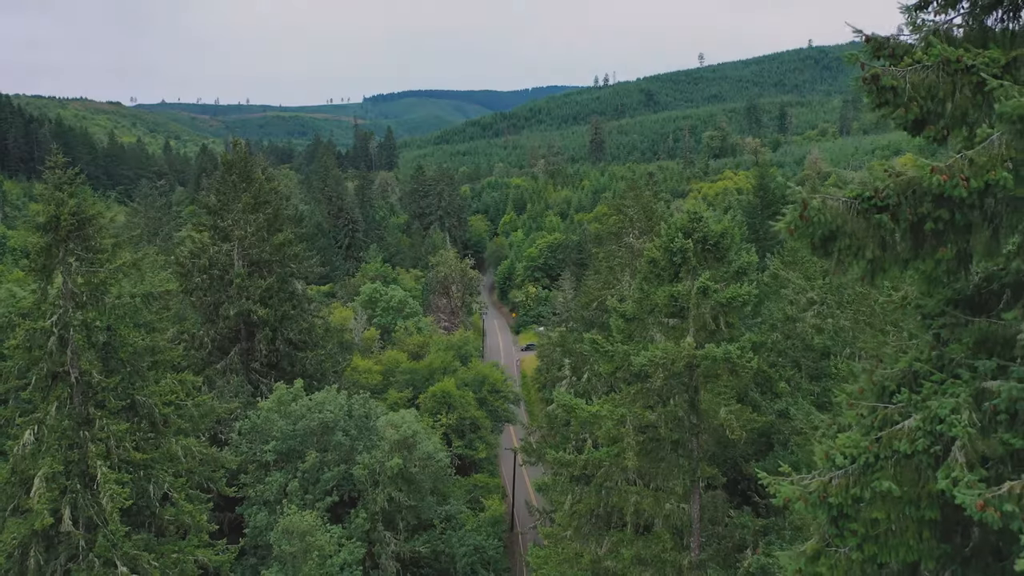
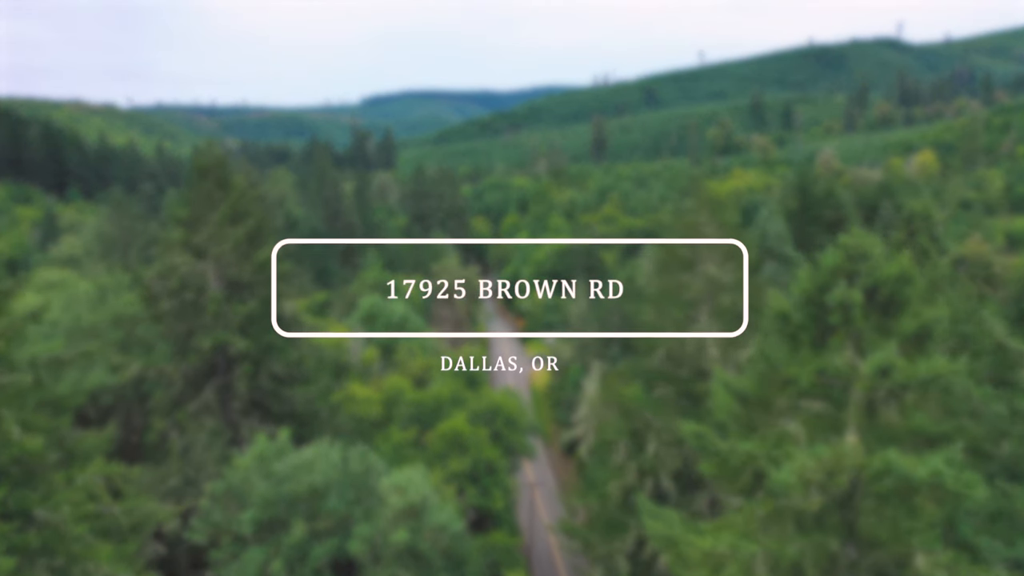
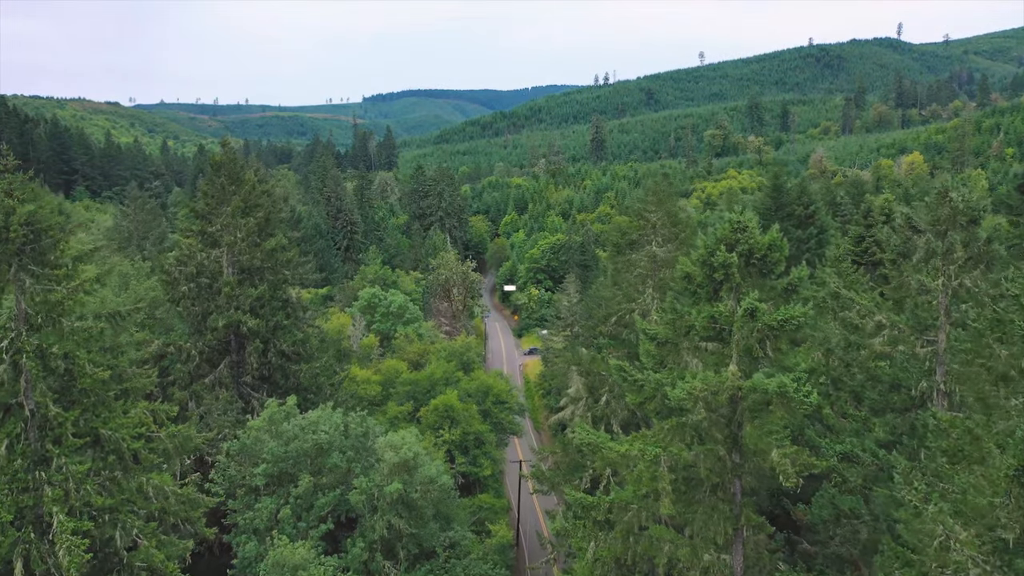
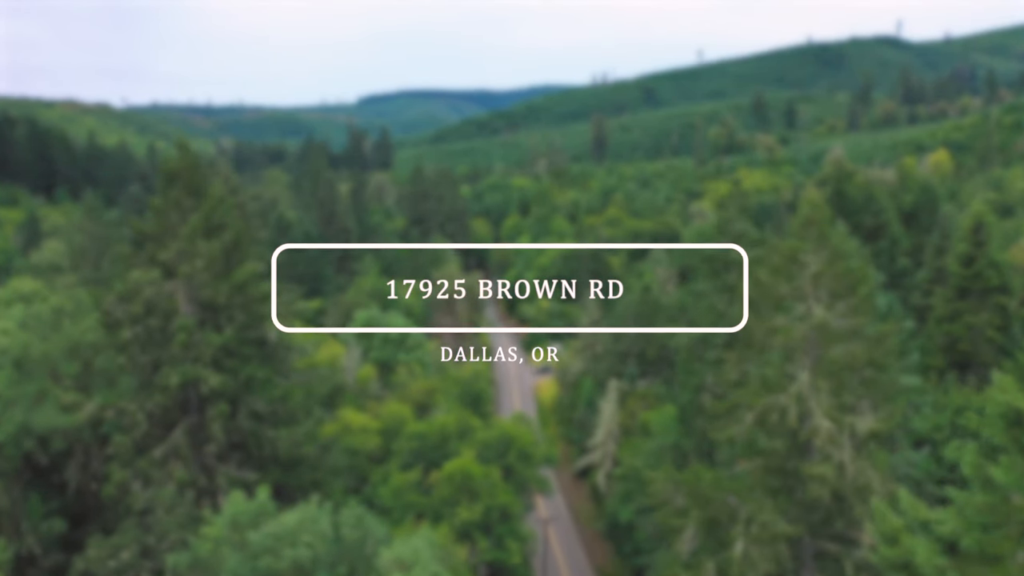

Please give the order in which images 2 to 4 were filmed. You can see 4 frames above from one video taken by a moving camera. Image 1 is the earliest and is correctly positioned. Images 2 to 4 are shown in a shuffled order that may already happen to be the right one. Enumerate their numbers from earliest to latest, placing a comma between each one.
3, 2, 4
